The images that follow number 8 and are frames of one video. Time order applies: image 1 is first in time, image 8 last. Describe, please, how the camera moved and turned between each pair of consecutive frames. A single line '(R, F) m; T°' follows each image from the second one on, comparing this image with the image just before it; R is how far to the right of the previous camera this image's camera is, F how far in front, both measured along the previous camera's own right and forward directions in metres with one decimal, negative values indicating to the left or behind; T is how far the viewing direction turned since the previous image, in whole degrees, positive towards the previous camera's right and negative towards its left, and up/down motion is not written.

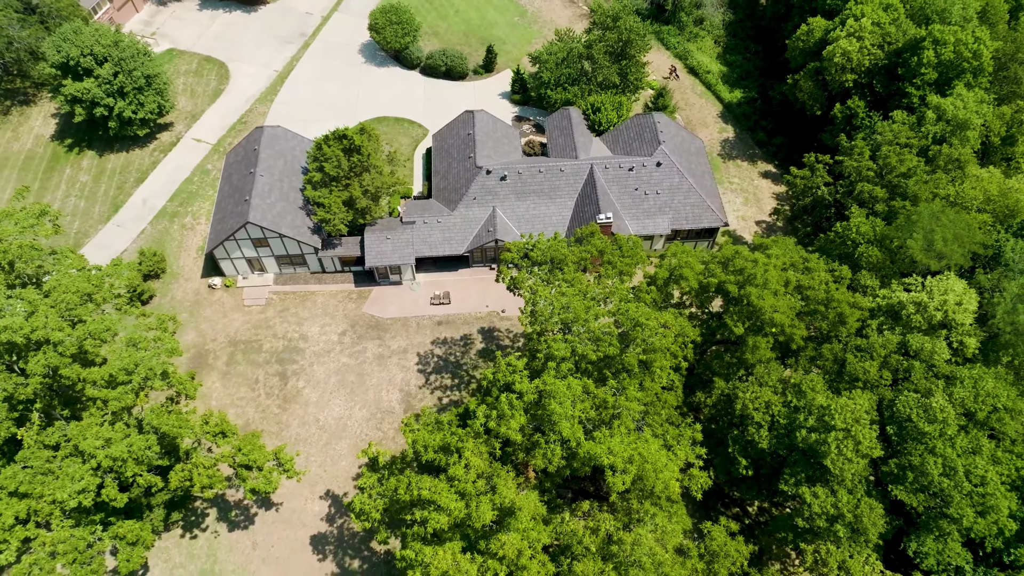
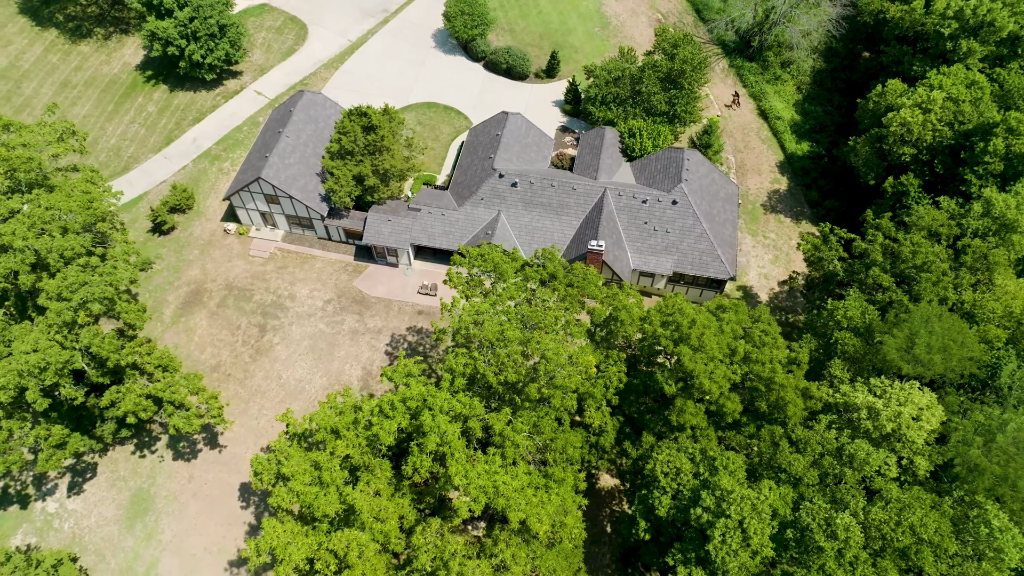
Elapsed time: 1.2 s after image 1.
(+7.5, +0.9) m; -9°
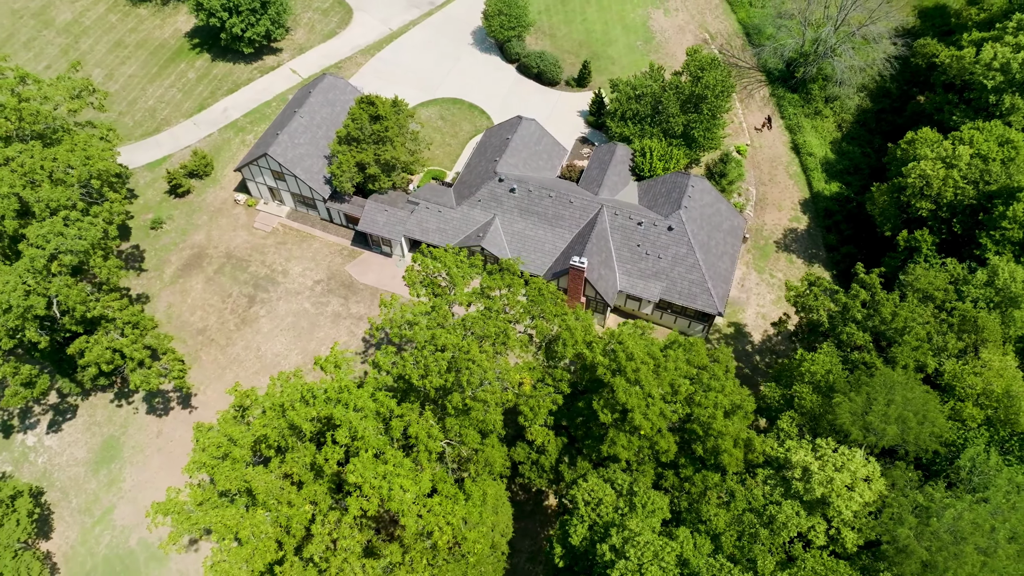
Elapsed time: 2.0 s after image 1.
(+5.0, +0.5) m; -5°
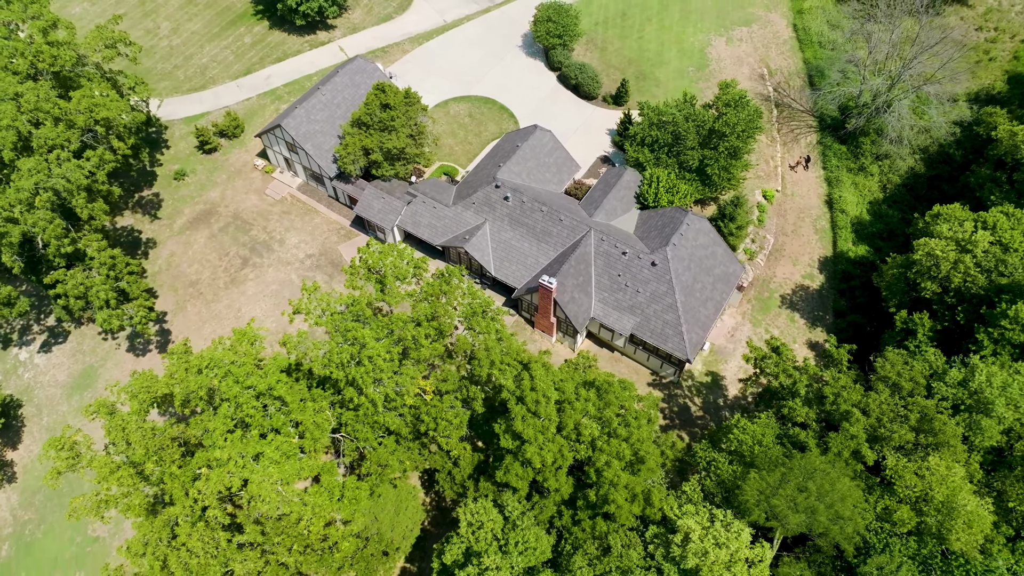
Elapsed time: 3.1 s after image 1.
(+6.6, +0.8) m; -7°
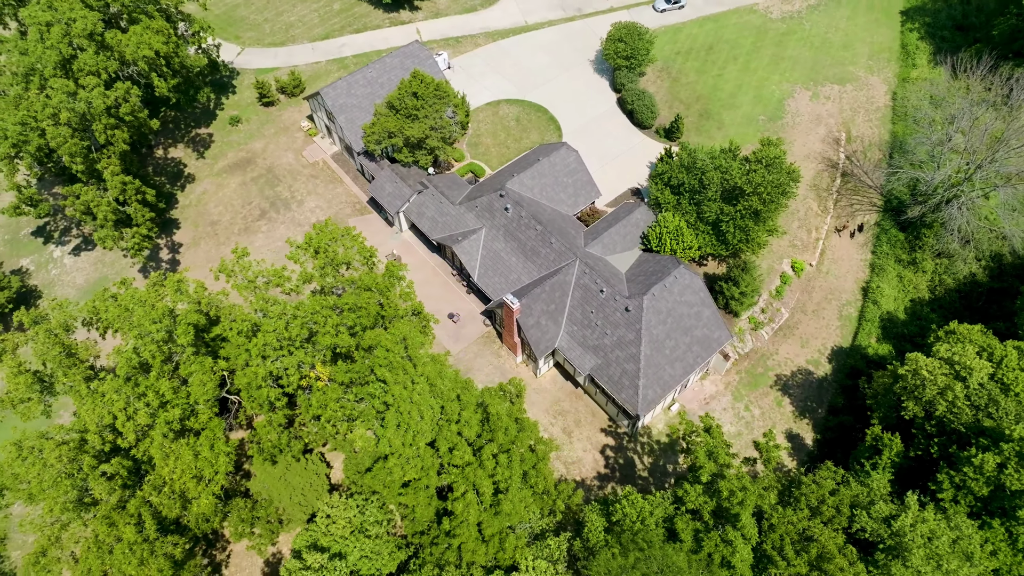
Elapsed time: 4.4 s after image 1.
(+8.0, +1.2) m; -9°
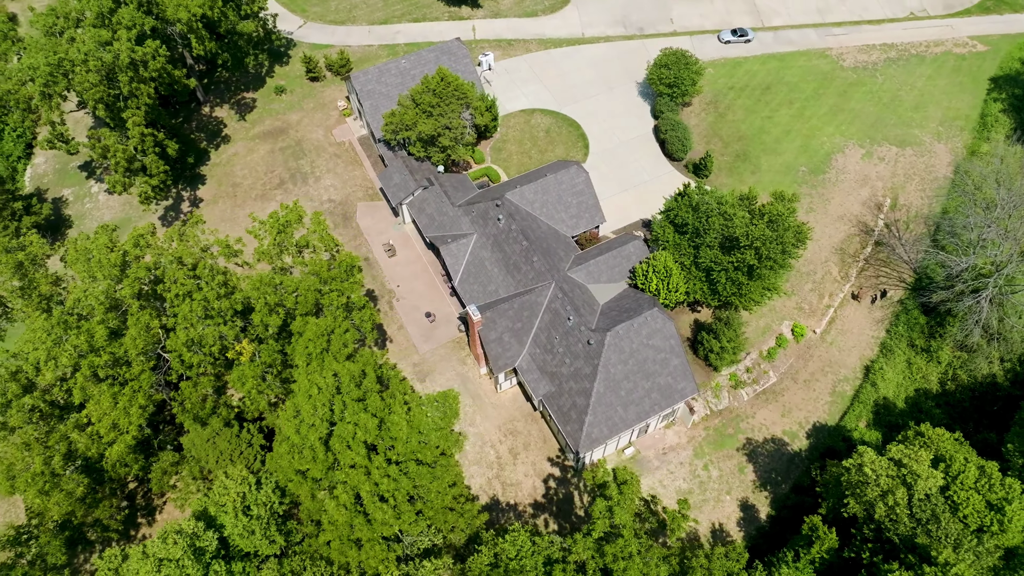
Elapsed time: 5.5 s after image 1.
(+6.3, +0.8) m; -7°
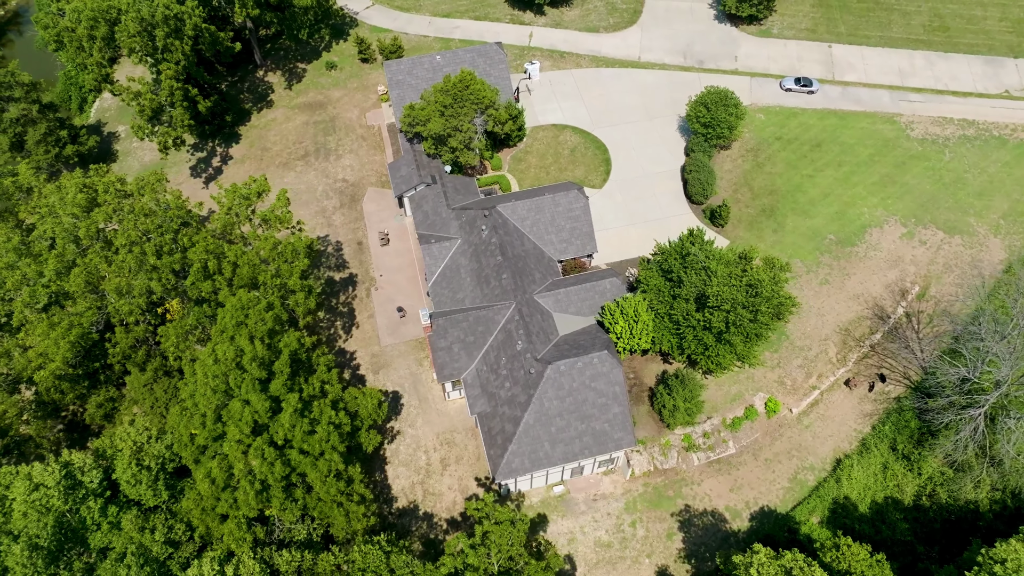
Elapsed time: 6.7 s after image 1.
(+7.2, +1.0) m; -8°
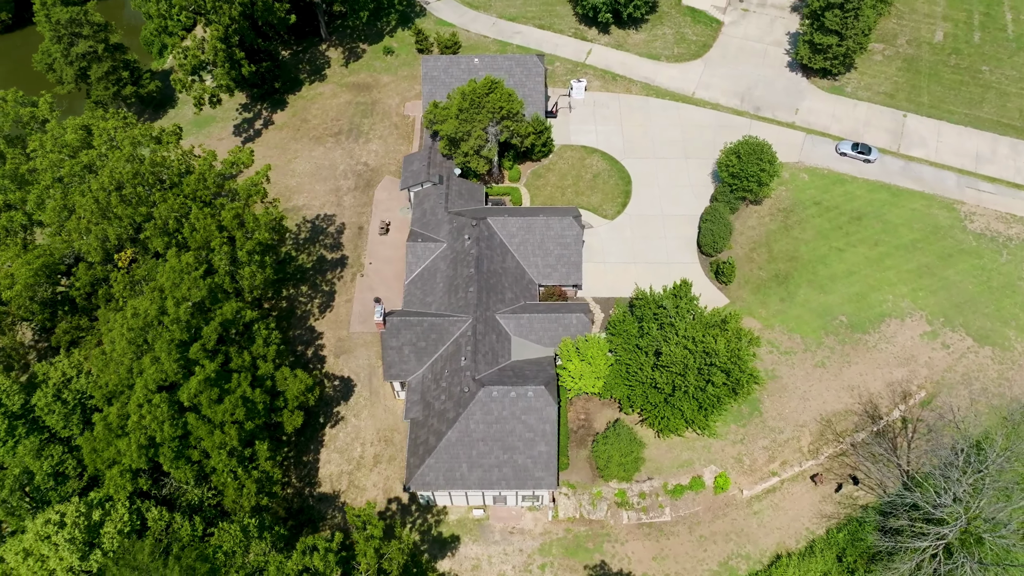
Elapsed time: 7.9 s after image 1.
(+7.2, +1.1) m; -8°
